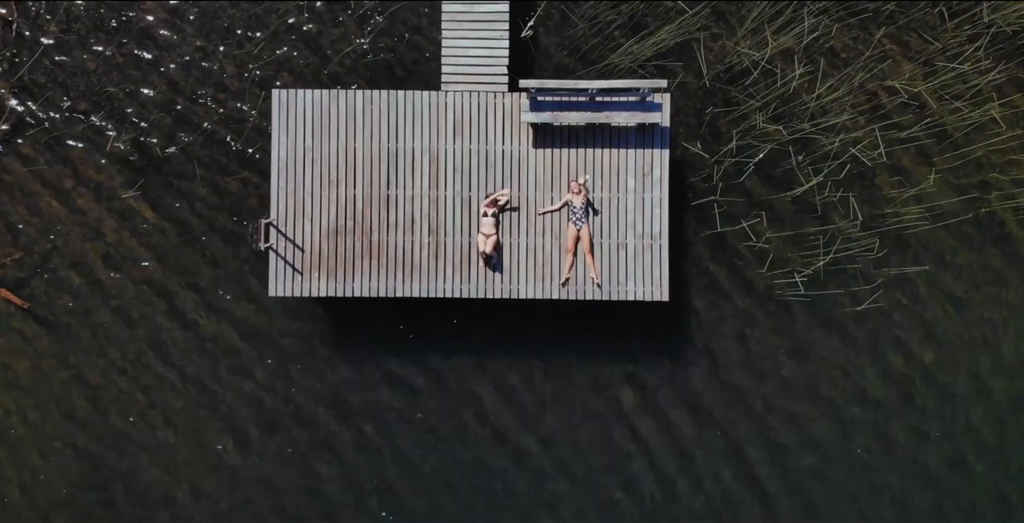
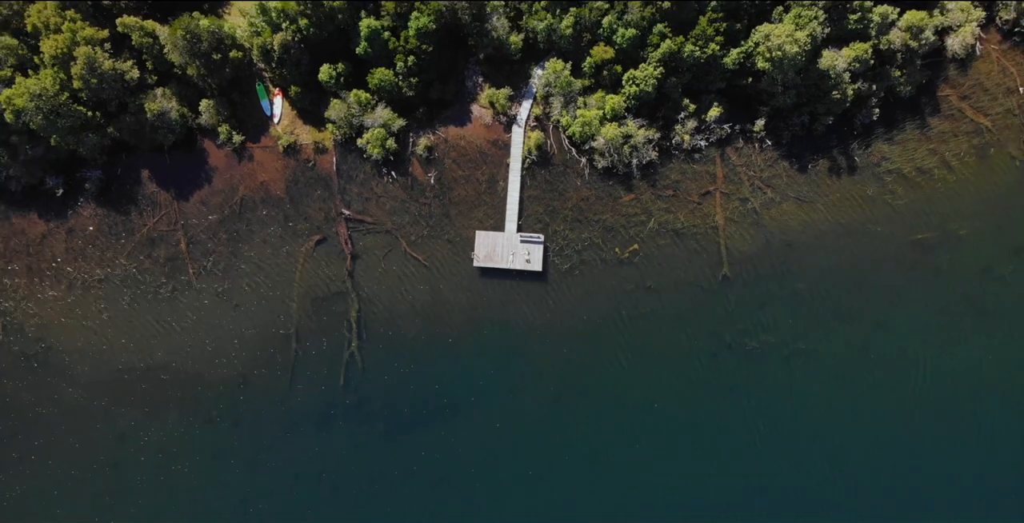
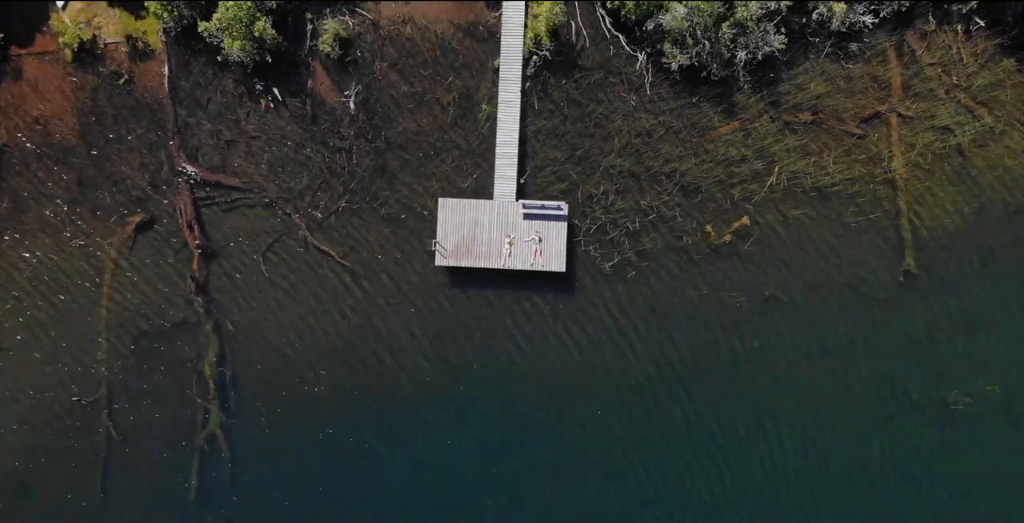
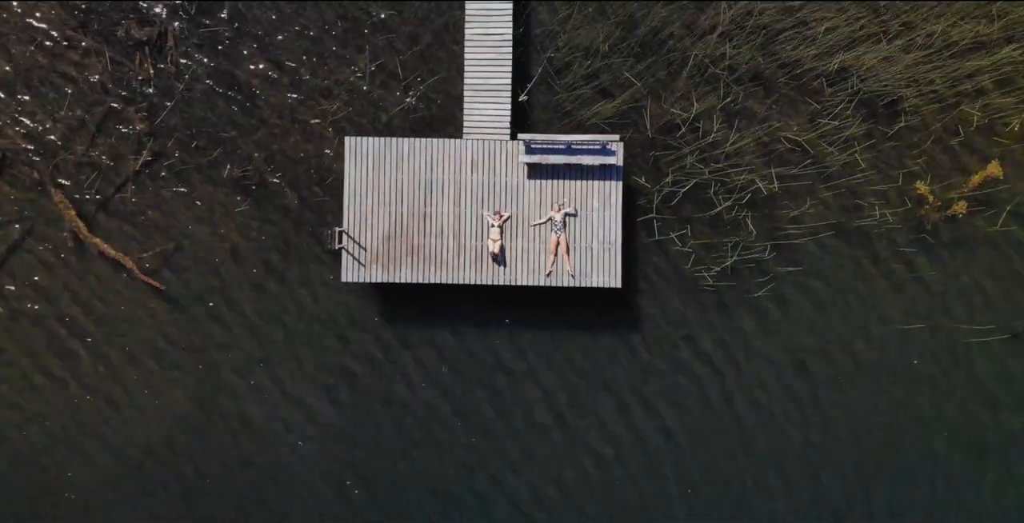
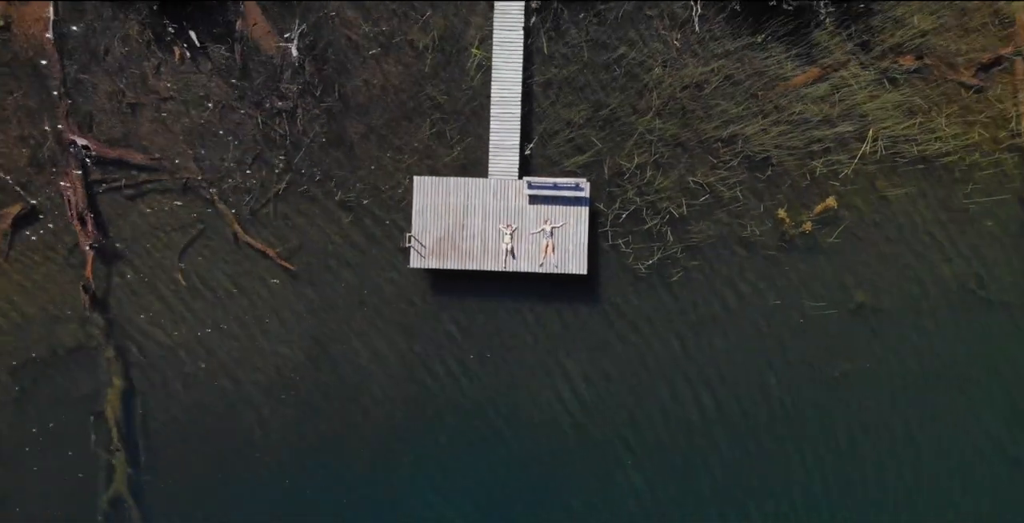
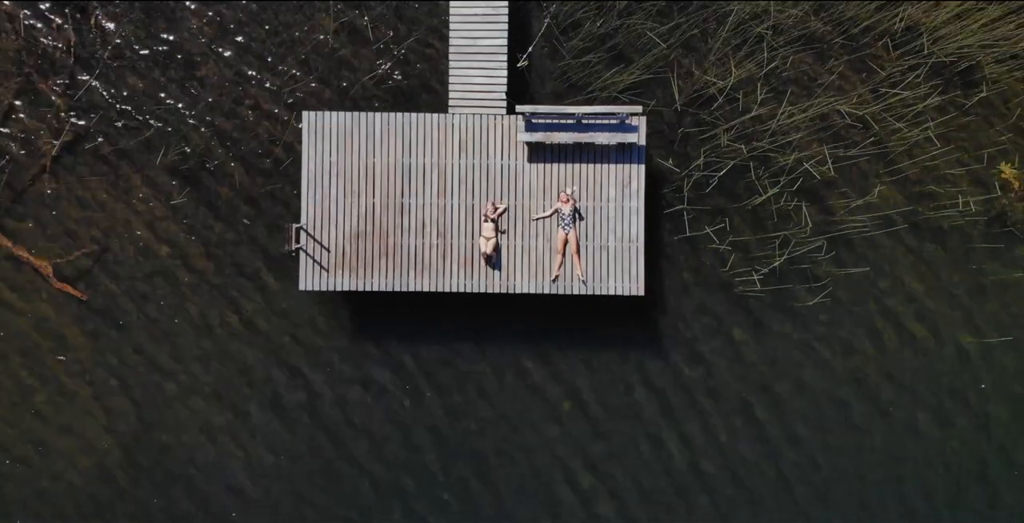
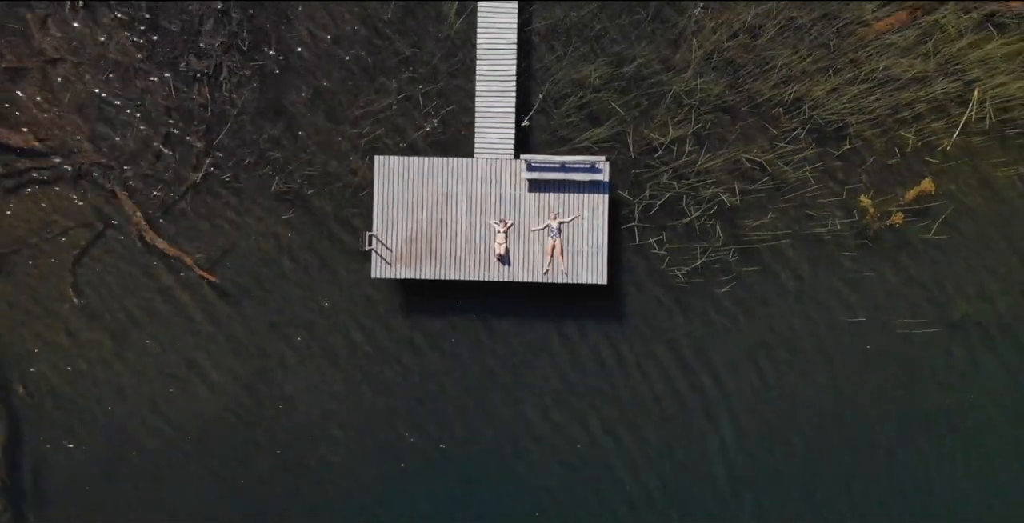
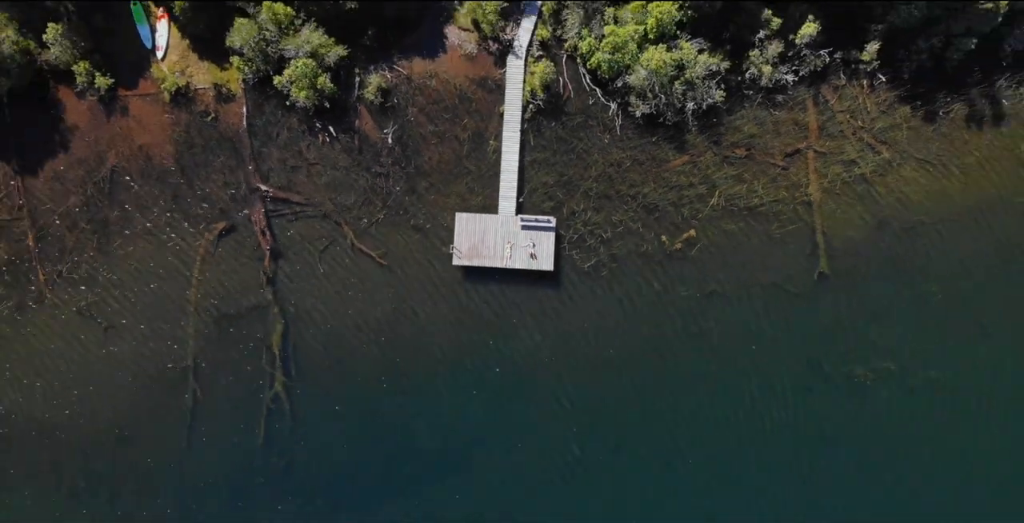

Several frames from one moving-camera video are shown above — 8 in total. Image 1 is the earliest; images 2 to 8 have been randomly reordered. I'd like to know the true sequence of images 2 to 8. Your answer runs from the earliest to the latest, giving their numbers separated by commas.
6, 4, 7, 5, 3, 8, 2
